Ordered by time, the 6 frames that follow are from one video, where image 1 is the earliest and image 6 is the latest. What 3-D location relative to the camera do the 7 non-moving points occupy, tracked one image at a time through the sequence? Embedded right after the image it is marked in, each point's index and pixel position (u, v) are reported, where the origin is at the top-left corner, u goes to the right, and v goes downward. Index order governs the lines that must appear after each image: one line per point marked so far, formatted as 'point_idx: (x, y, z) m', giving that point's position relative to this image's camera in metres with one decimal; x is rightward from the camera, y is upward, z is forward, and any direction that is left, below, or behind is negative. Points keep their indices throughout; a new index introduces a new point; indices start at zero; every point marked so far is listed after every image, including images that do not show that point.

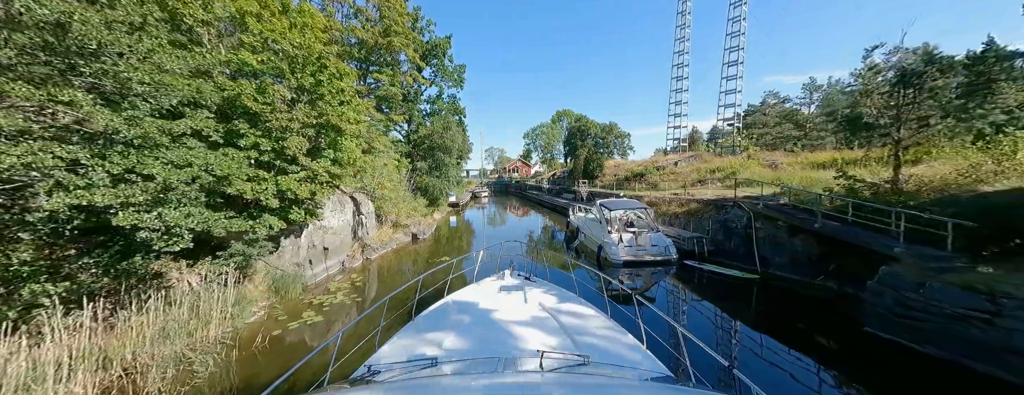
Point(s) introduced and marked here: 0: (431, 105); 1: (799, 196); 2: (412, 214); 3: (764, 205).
0: (-5.7, +6.5, +17.9) m
1: (+8.3, +0.1, +7.4) m
2: (-5.7, -1.0, +14.5) m
3: (+7.4, -0.2, +7.5) m
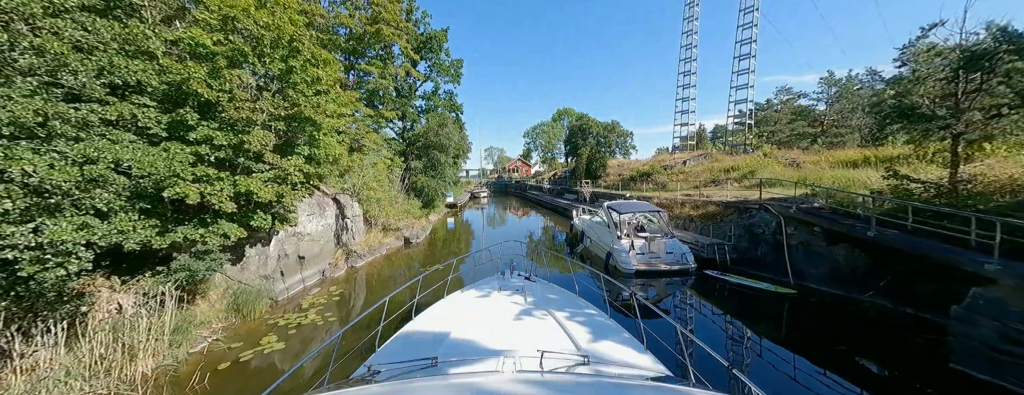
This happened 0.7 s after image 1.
0: (-5.7, +6.4, +17.0) m
1: (+8.3, 0.0, +6.6) m
2: (-5.7, -1.0, +13.6) m
3: (+7.3, -0.3, +6.6) m
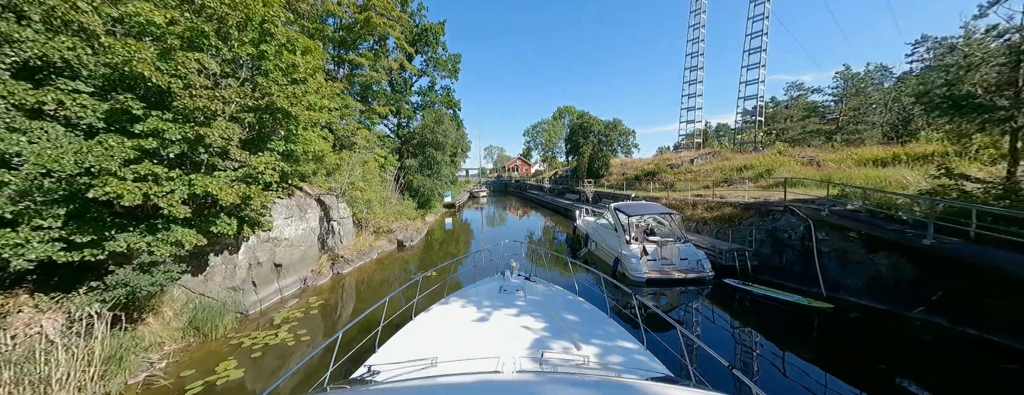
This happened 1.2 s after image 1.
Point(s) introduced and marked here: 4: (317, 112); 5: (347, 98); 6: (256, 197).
0: (-5.7, +6.4, +16.3) m
1: (+8.3, 0.0, +5.9) m
2: (-5.7, -1.0, +12.9) m
3: (+7.3, -0.3, +5.9) m
4: (-5.2, +2.3, +6.9) m
5: (-6.6, +4.0, +10.2) m
6: (-5.1, 0.0, +5.2) m
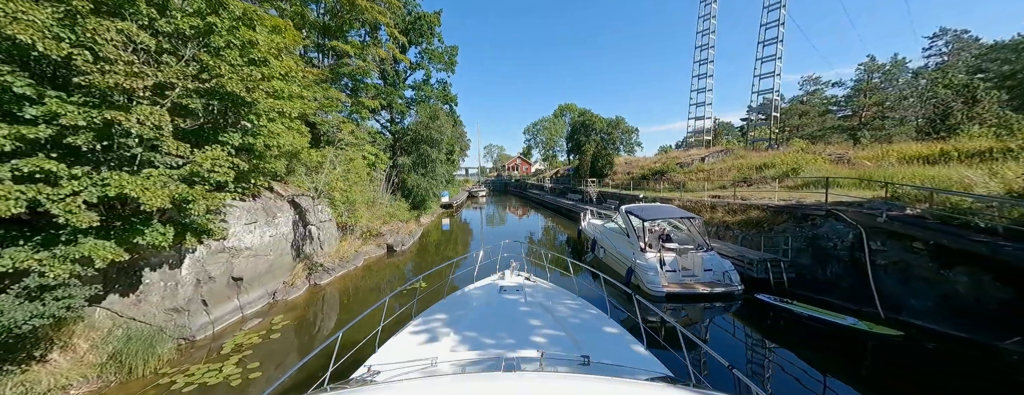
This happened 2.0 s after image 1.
0: (-5.8, +6.4, +15.4) m
1: (+8.3, -0.1, +5.0) m
2: (-5.8, -1.1, +12.0) m
3: (+7.3, -0.4, +5.0) m
4: (-5.3, +2.3, +6.0) m
5: (-6.6, +3.9, +9.3) m
6: (-5.2, 0.0, +4.3) m
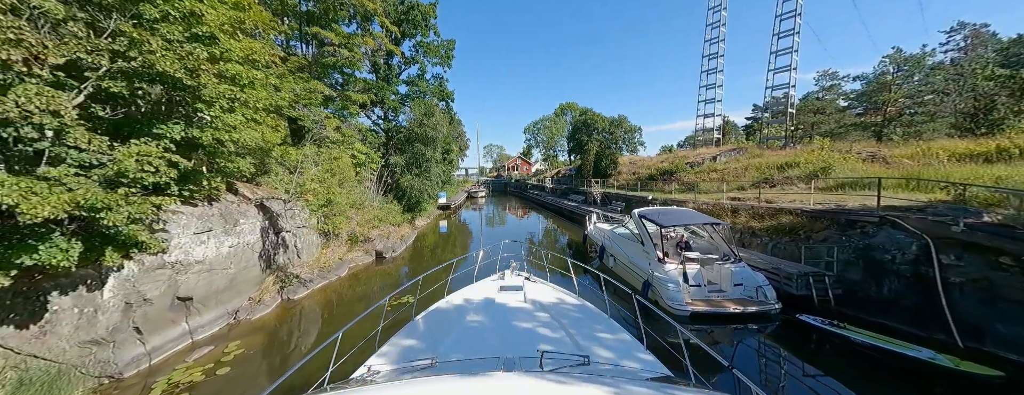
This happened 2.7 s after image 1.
0: (-5.8, +6.3, +14.6) m
1: (+8.3, -0.2, +4.1) m
2: (-5.8, -1.1, +11.2) m
3: (+7.3, -0.4, +4.2) m
4: (-5.3, +2.2, +5.1) m
5: (-6.6, +3.9, +8.5) m
6: (-5.2, -0.1, +3.4) m
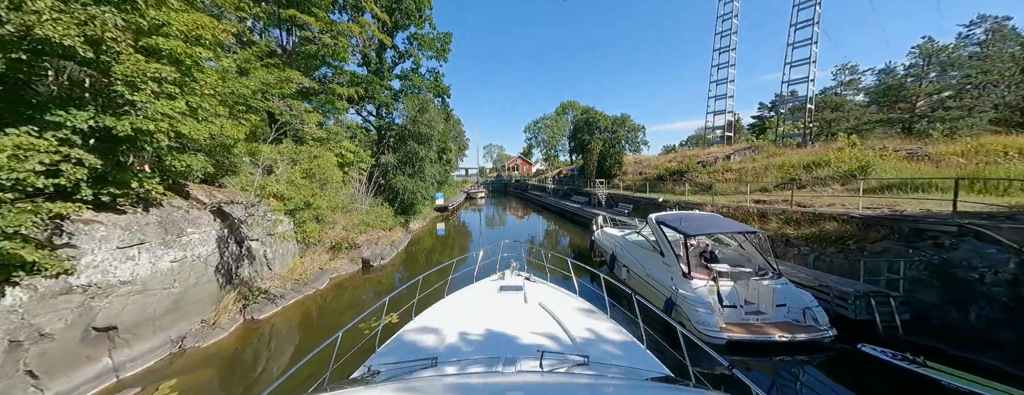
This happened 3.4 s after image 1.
0: (-5.8, +6.2, +13.7) m
1: (+8.3, -0.2, +3.3) m
2: (-5.8, -1.2, +10.3) m
3: (+7.3, -0.5, +3.3) m
4: (-5.3, +2.1, +4.3) m
5: (-6.6, +3.8, +7.6) m
6: (-5.2, -0.2, +2.6) m
